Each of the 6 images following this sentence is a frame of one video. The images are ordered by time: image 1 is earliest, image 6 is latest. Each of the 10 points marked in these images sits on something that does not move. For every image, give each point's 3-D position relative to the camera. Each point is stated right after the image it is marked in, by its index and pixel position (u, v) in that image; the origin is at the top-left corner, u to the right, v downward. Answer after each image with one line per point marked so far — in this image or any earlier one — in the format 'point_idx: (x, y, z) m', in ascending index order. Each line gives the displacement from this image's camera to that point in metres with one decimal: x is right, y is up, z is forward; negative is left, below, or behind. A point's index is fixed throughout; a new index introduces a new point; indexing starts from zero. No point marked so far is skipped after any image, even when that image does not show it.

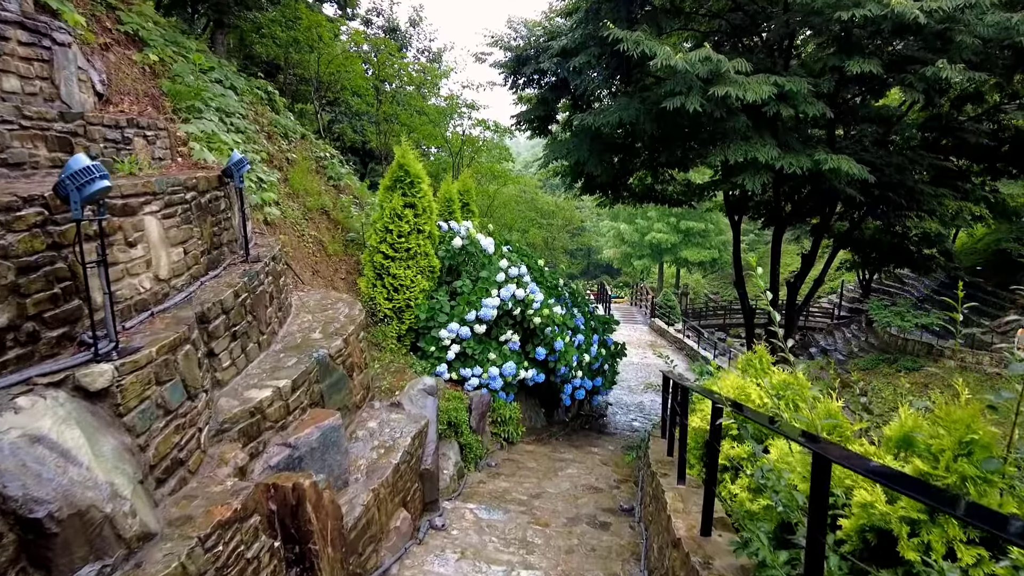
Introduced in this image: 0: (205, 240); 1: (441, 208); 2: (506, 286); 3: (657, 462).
0: (-1.2, +0.2, +2.5) m
1: (-0.6, +0.7, +5.8) m
2: (0.0, 0.0, +4.7) m
3: (+0.7, -0.9, +3.1) m
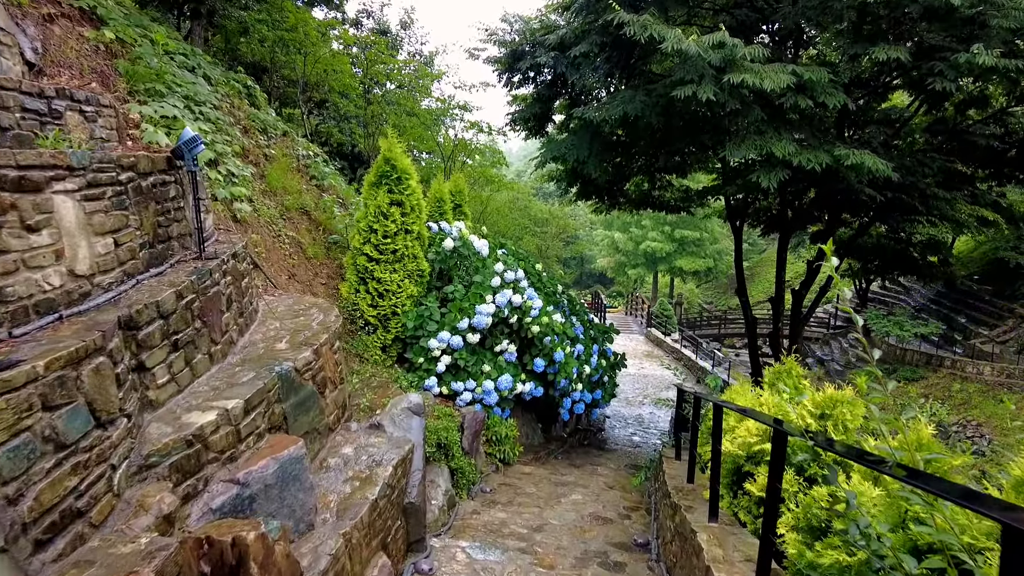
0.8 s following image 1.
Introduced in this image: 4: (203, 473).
0: (-1.2, +0.2, +2.1) m
1: (-0.7, +0.7, +5.4) m
2: (-0.1, 0.0, +4.3) m
3: (+0.7, -0.9, +2.7) m
4: (-0.8, -0.5, +1.7) m
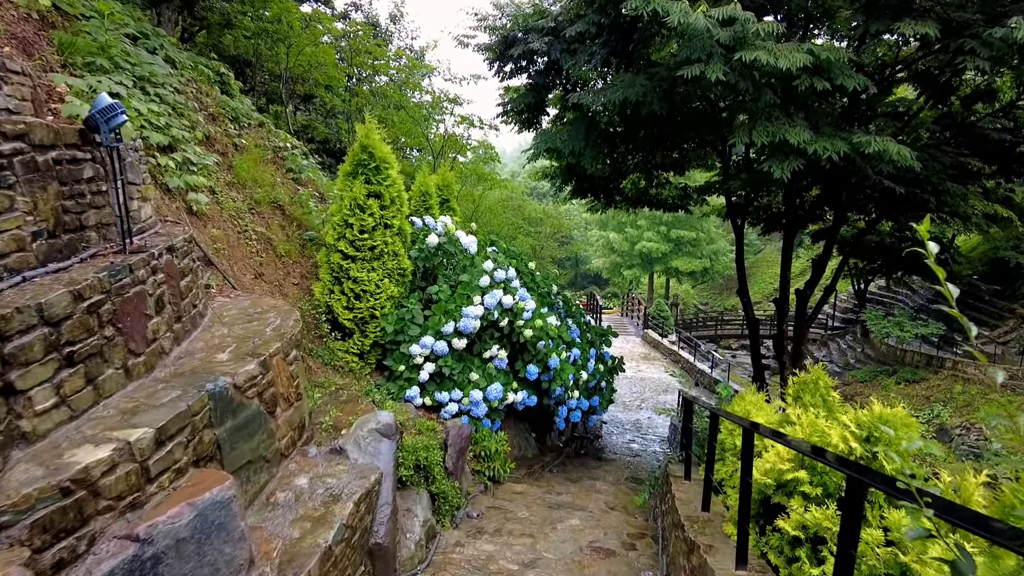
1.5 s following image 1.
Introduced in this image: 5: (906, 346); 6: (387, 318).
0: (-1.2, +0.2, +1.7) m
1: (-0.8, +0.7, +5.0) m
2: (-0.1, 0.0, +4.0) m
3: (+0.7, -0.9, +2.3) m
4: (-0.8, -0.5, +1.3) m
5: (+9.6, -1.4, +16.1) m
6: (-0.7, -0.2, +3.9) m
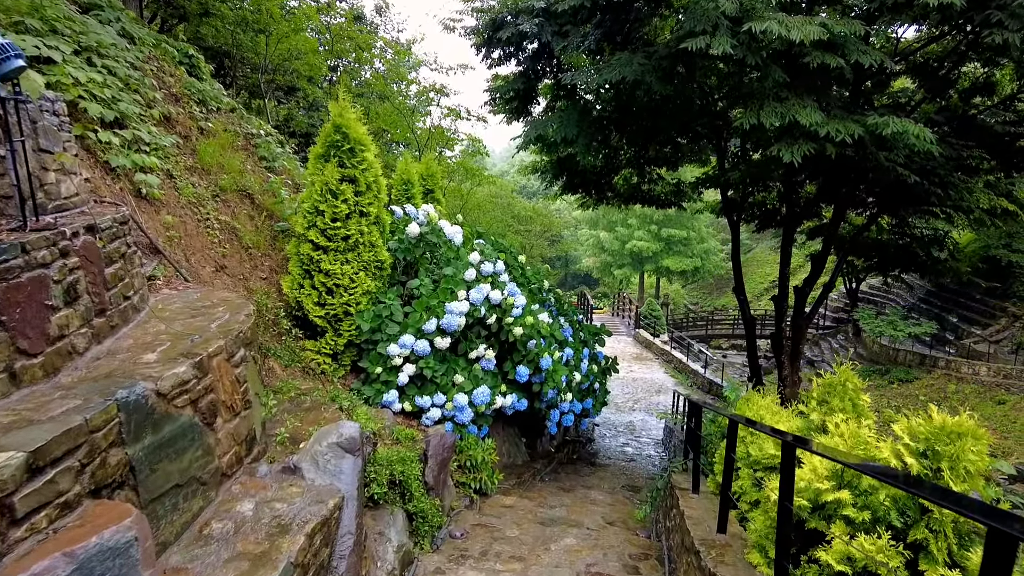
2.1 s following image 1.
0: (-1.3, +0.2, +1.4) m
1: (-0.8, +0.7, +4.7) m
2: (-0.2, 0.0, +3.6) m
3: (+0.6, -0.8, +2.0) m
4: (-0.8, -0.4, +0.9) m
5: (+9.4, -1.4, +15.9) m
6: (-0.8, -0.1, +3.5) m
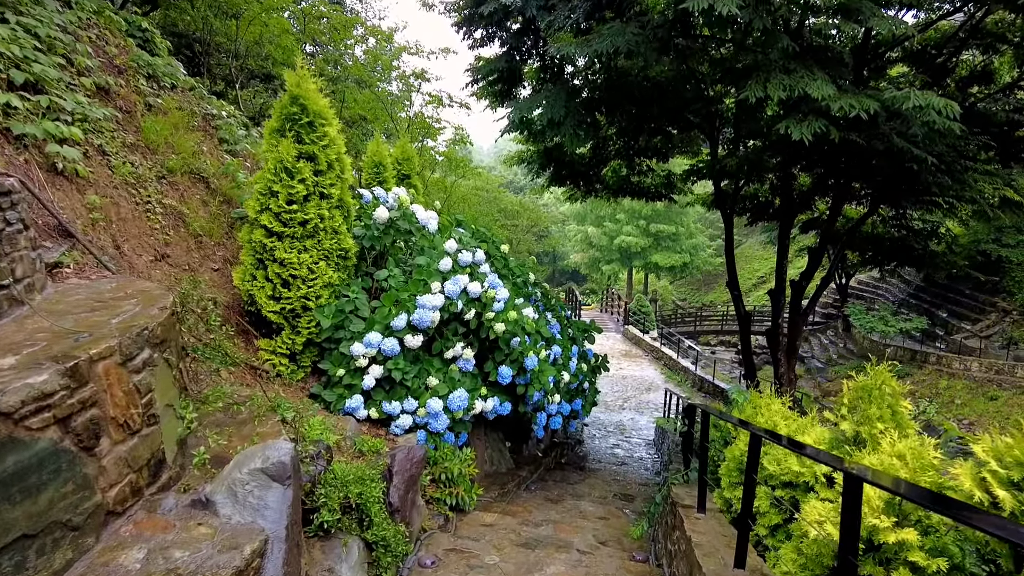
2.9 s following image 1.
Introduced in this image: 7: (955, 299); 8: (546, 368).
0: (-1.3, +0.3, +0.9) m
1: (-1.0, +0.7, +4.3) m
2: (-0.3, +0.1, +3.2) m
3: (+0.5, -0.8, +1.6) m
4: (-0.9, -0.4, +0.5) m
5: (+9.1, -1.3, +15.7) m
6: (-0.9, -0.1, +3.1) m
7: (+11.5, -0.3, +17.0) m
8: (+0.2, -0.5, +3.7) m
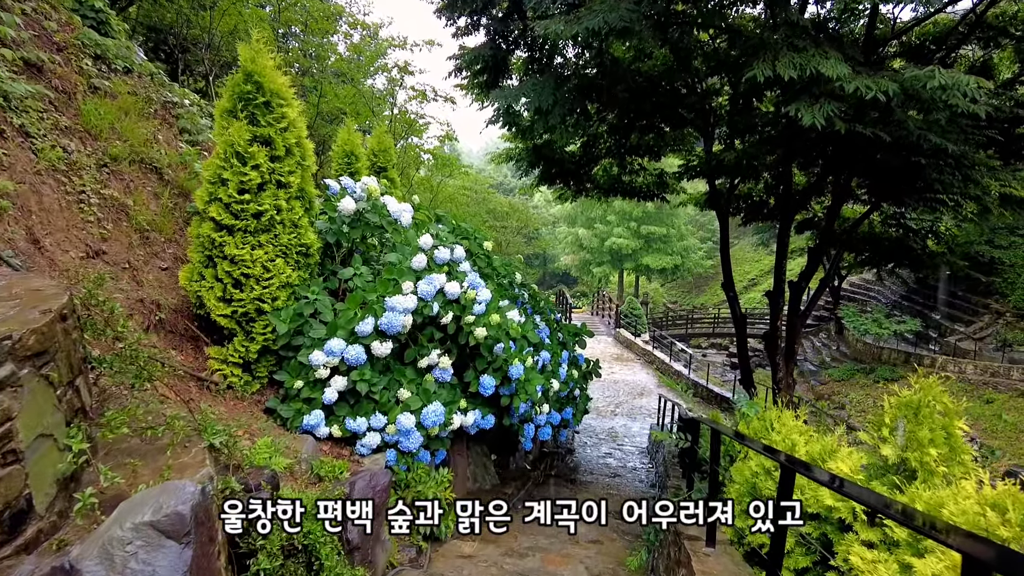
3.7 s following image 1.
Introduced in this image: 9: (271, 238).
0: (-1.4, +0.3, +0.6) m
1: (-1.1, +0.7, +3.9) m
2: (-0.4, +0.1, +2.9) m
3: (+0.5, -0.8, +1.3) m
4: (-0.9, -0.4, +0.2) m
5: (+8.8, -1.3, +15.5) m
6: (-1.0, -0.1, +2.8) m
7: (+11.2, -0.3, +16.8) m
8: (+0.1, -0.5, +3.3) m
9: (-1.0, +0.2, +2.8) m
